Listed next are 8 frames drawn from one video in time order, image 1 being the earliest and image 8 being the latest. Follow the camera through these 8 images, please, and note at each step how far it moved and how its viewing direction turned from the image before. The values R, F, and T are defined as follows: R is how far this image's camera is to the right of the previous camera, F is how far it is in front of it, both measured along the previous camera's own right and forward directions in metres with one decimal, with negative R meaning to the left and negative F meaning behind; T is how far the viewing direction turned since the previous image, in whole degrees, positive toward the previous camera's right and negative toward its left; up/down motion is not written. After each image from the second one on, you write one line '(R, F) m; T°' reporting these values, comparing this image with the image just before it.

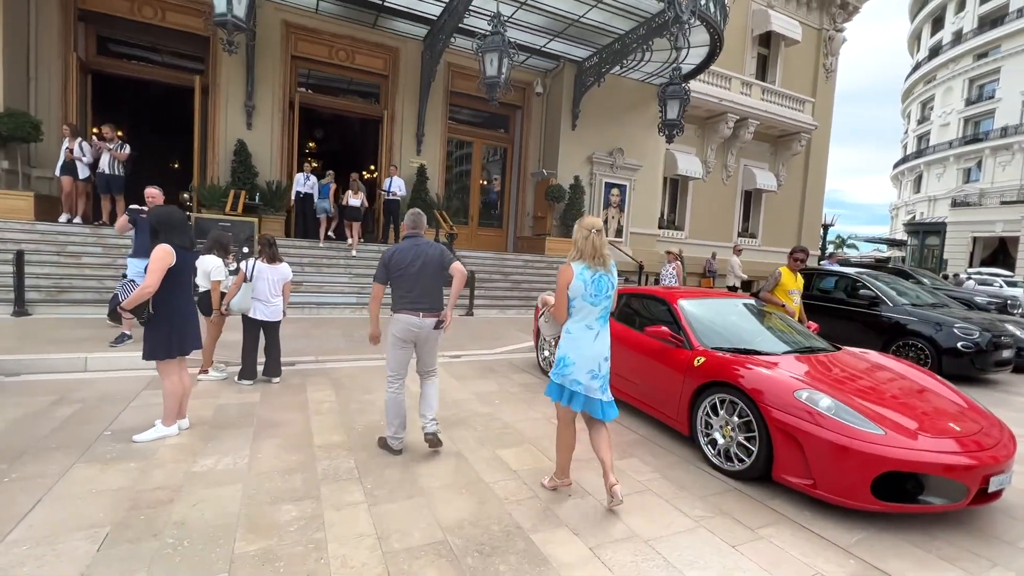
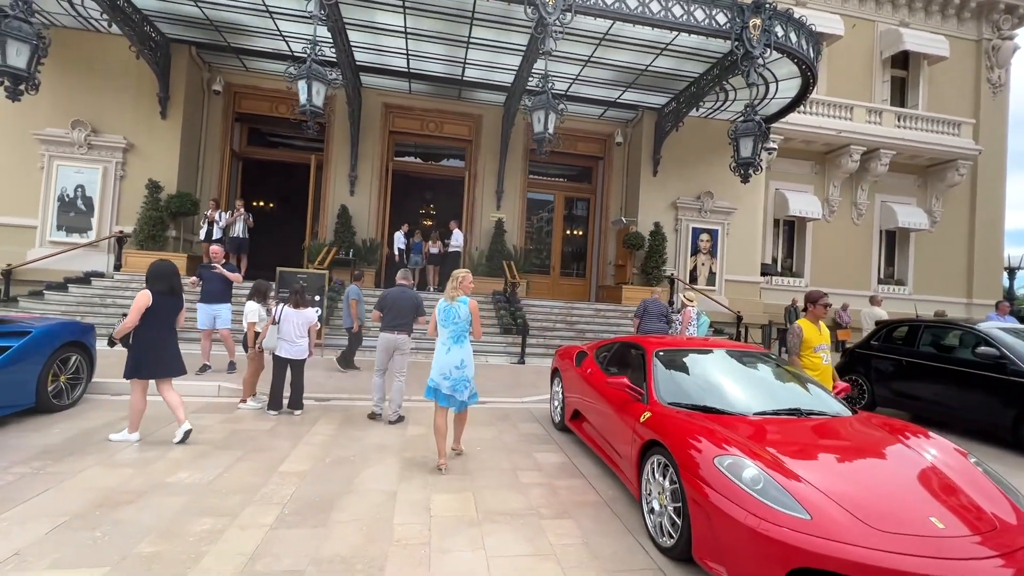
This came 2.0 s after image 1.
(+1.6, +0.2) m; -16°
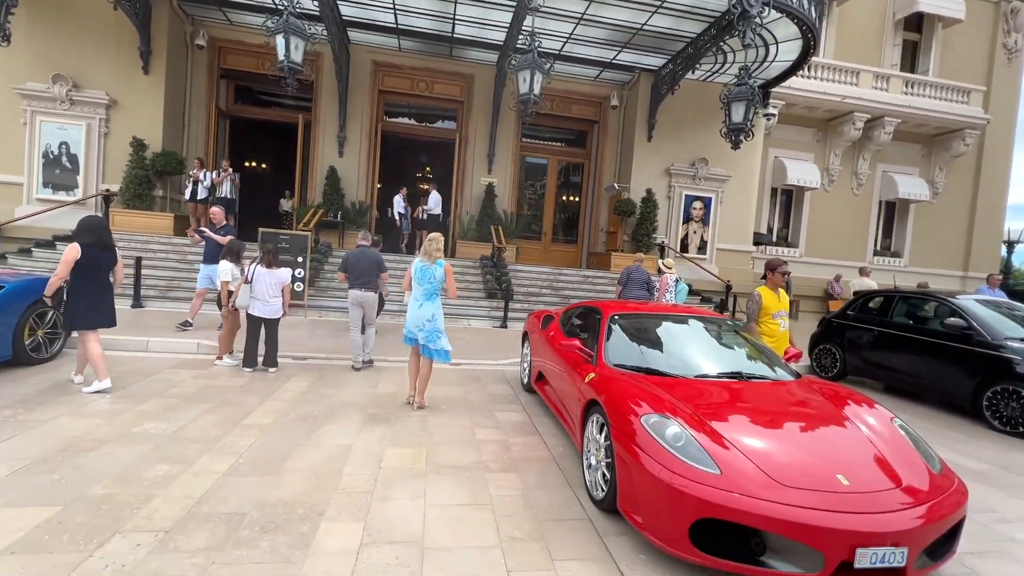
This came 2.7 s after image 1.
(+0.4, 0.0) m; 0°
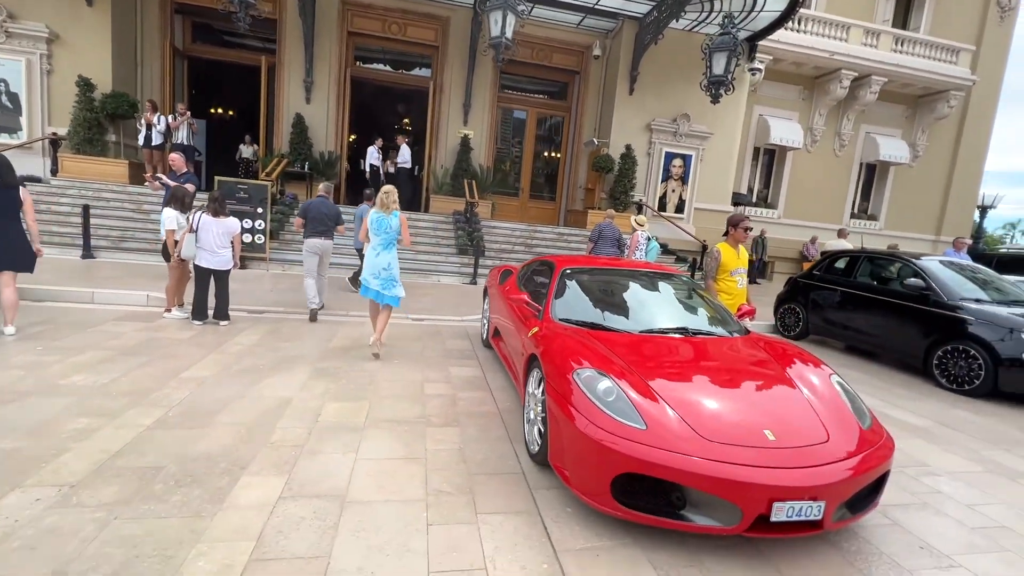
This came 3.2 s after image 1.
(+0.3, +0.2) m; +2°
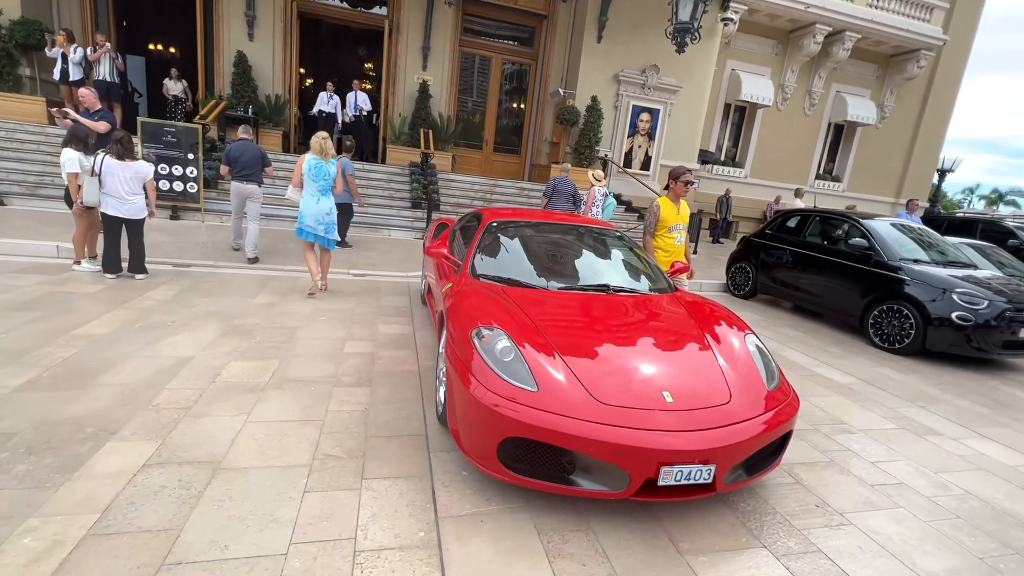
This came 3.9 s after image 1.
(+0.4, +0.2) m; +3°
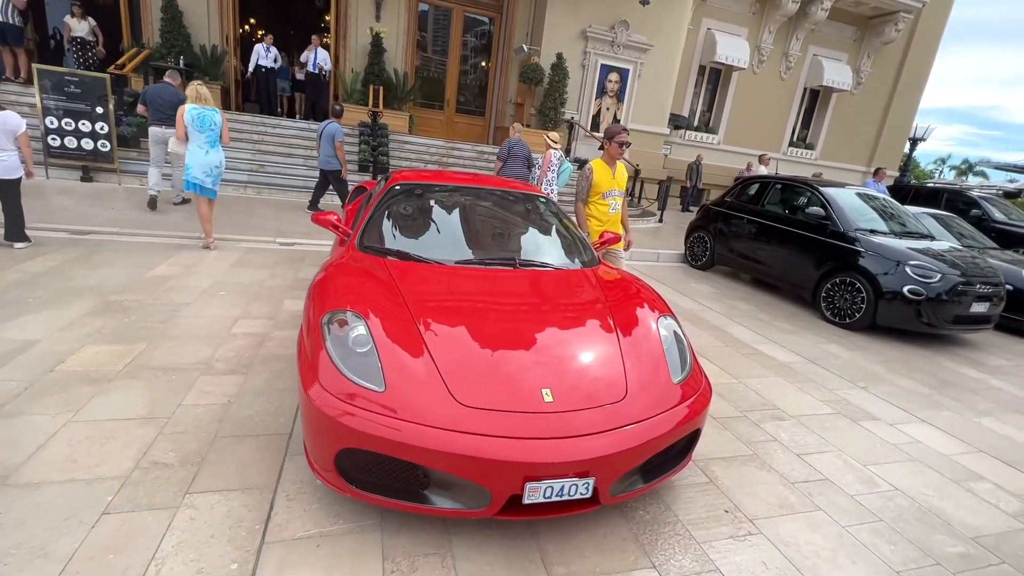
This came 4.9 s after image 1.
(+0.5, +0.4) m; +2°
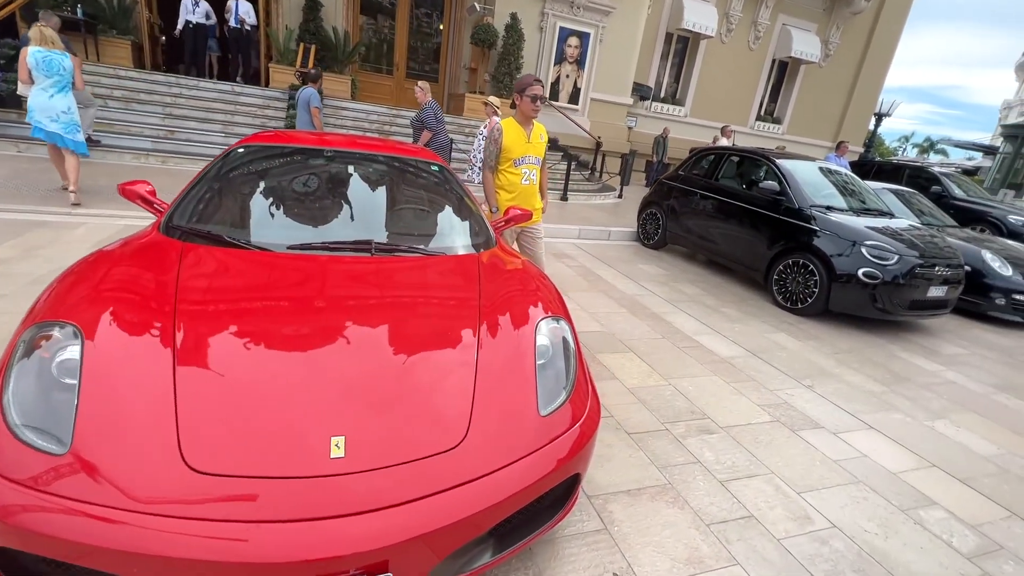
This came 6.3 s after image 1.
(+0.6, +0.6) m; +3°
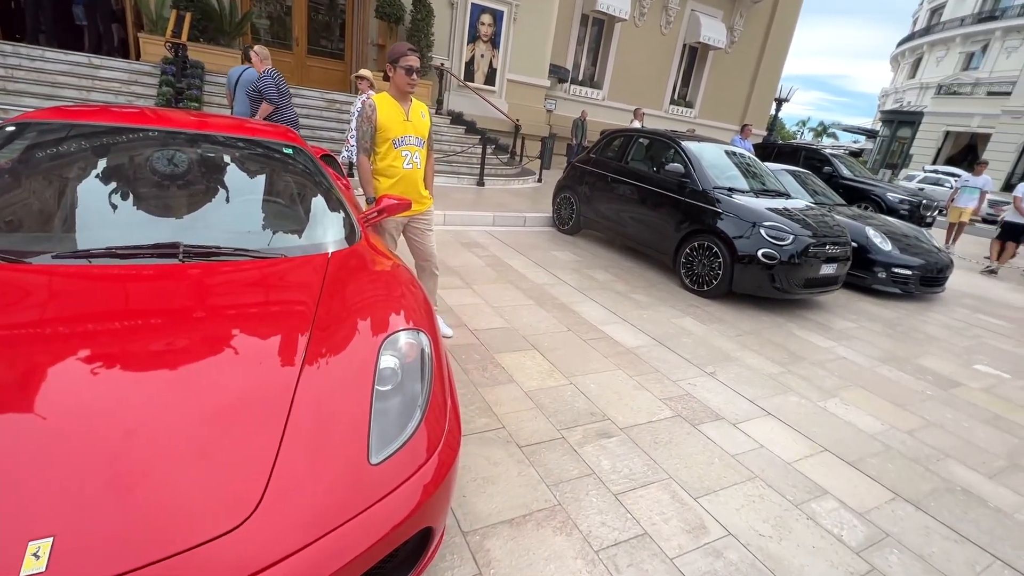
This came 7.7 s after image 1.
(+0.3, +0.3) m; +8°
